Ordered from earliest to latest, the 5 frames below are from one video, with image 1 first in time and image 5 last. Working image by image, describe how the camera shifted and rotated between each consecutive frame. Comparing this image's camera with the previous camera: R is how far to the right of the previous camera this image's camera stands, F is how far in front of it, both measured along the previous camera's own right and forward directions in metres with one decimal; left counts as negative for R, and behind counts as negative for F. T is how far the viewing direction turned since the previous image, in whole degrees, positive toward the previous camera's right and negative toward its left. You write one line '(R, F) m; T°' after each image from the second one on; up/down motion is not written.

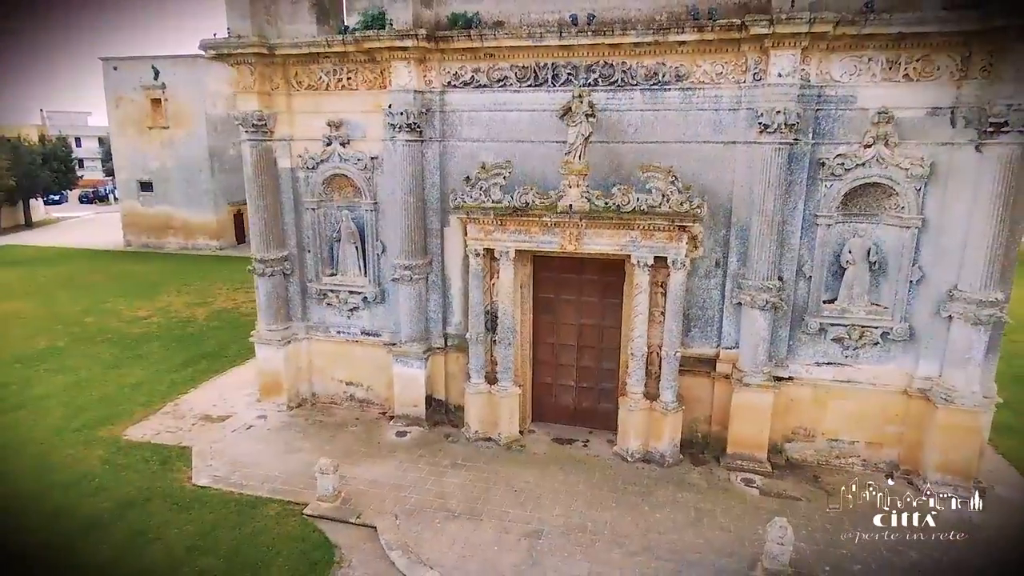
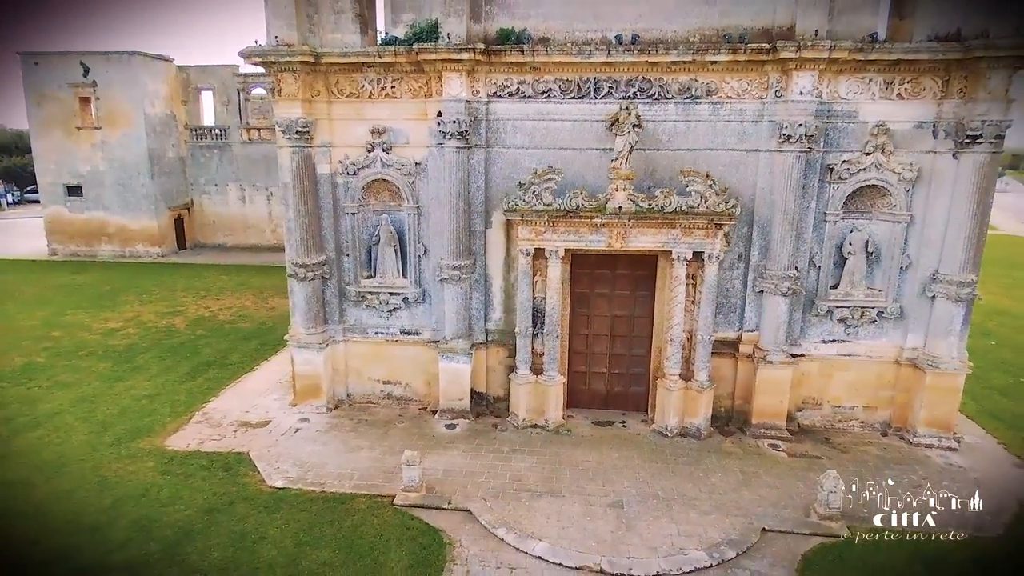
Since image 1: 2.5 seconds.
(-2.7, -0.6) m; +9°
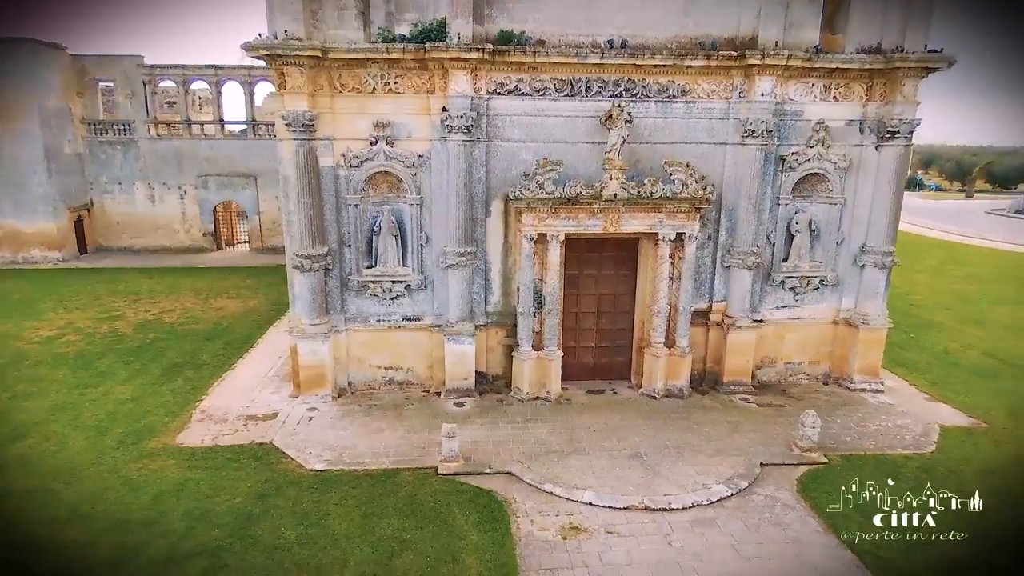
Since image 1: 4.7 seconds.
(-2.5, -0.7) m; +10°
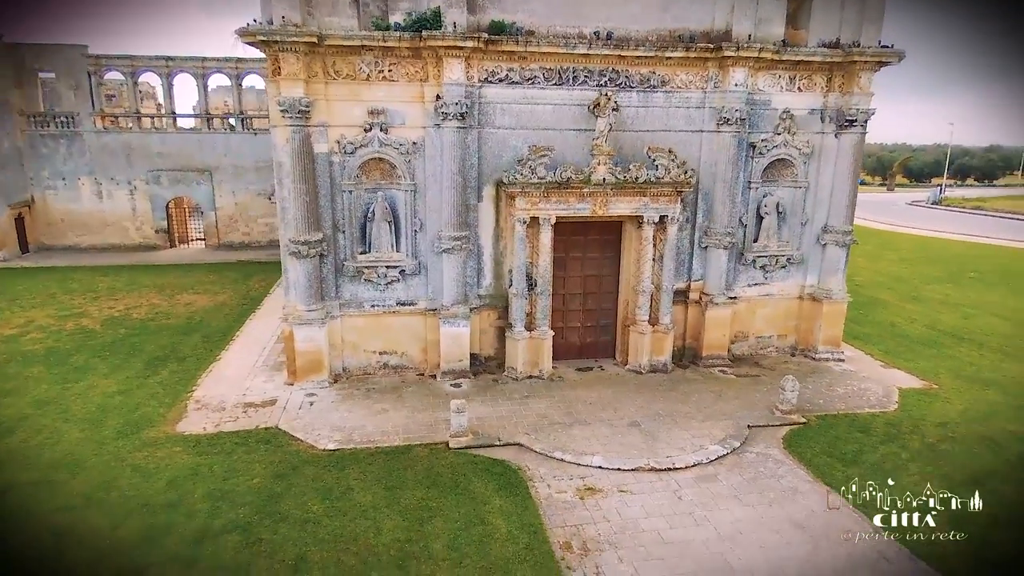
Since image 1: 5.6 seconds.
(-1.1, -0.4) m; +5°
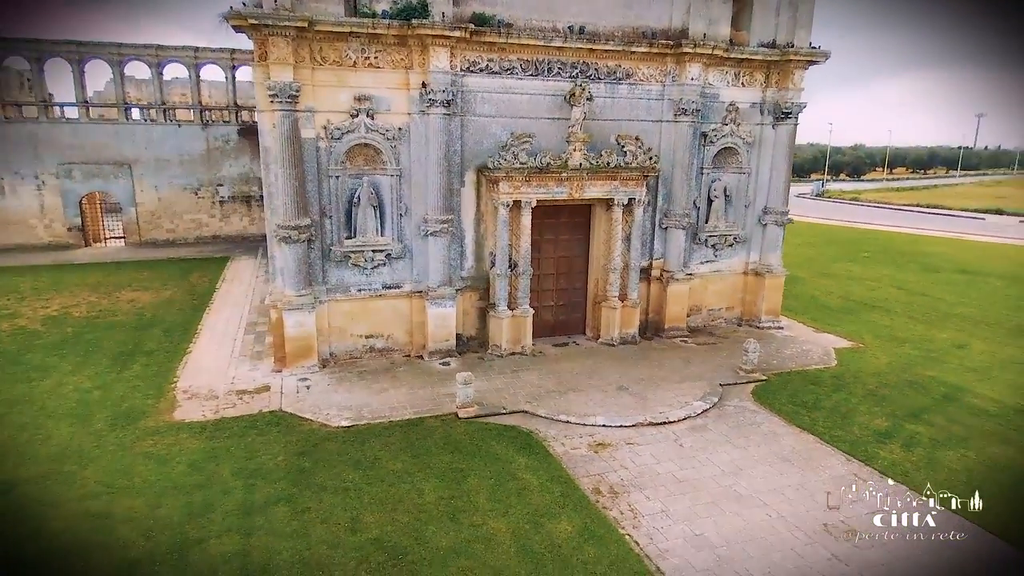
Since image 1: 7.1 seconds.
(-1.8, -0.6) m; +9°
